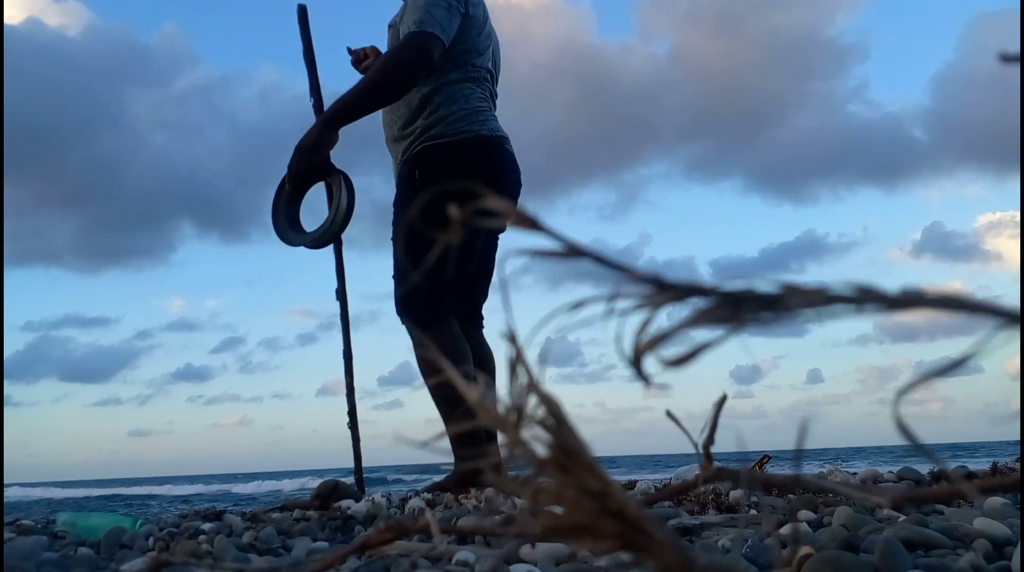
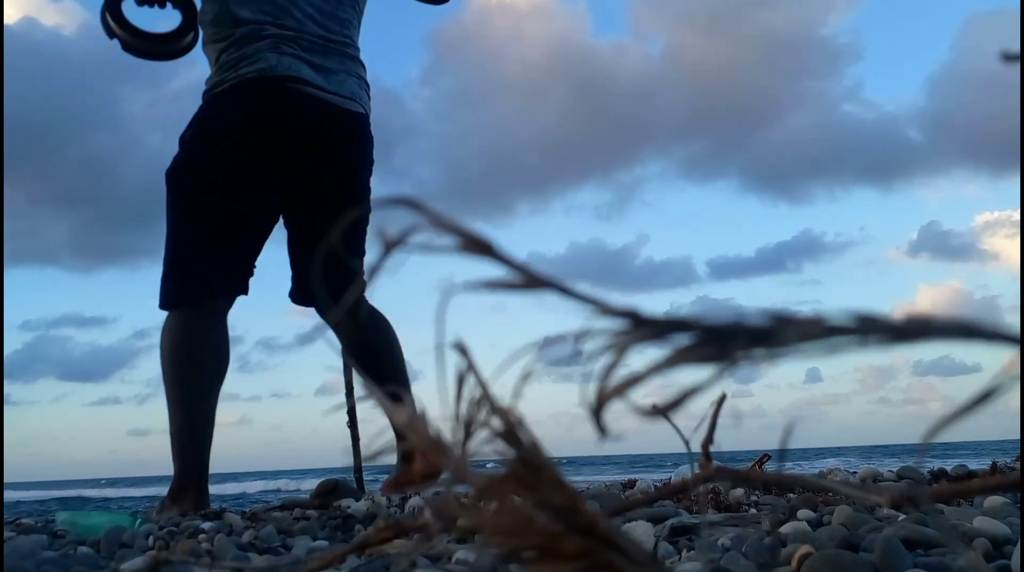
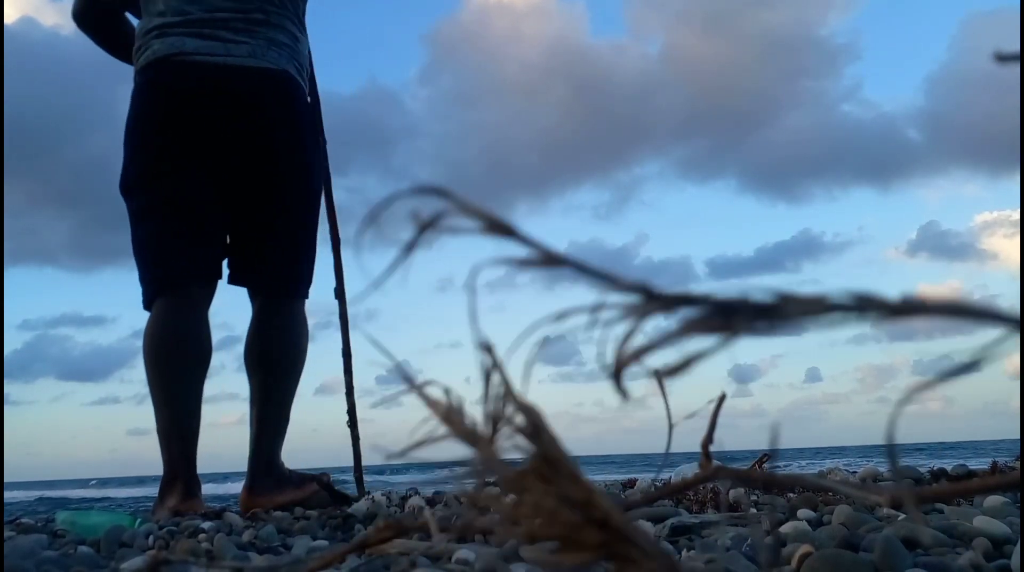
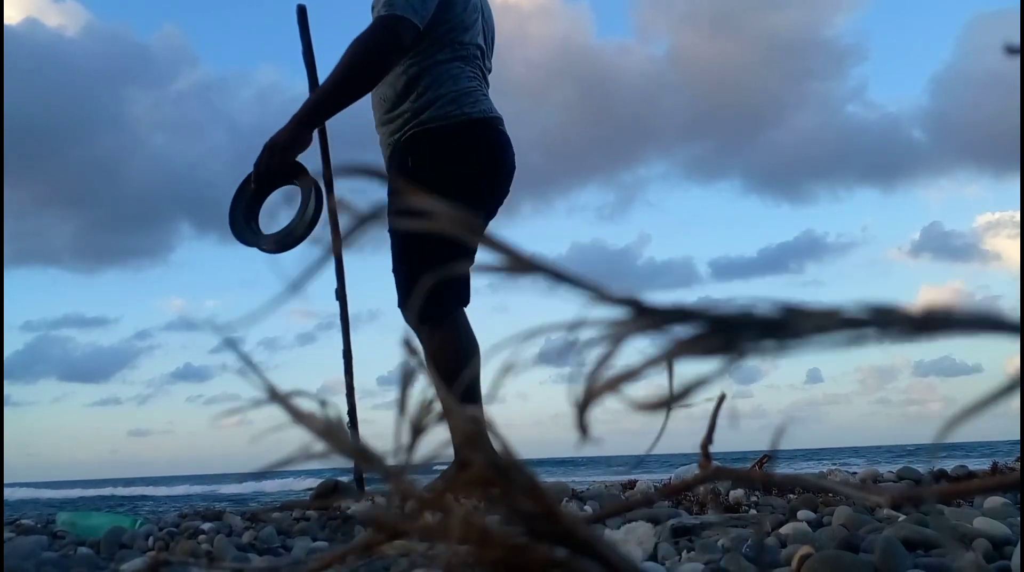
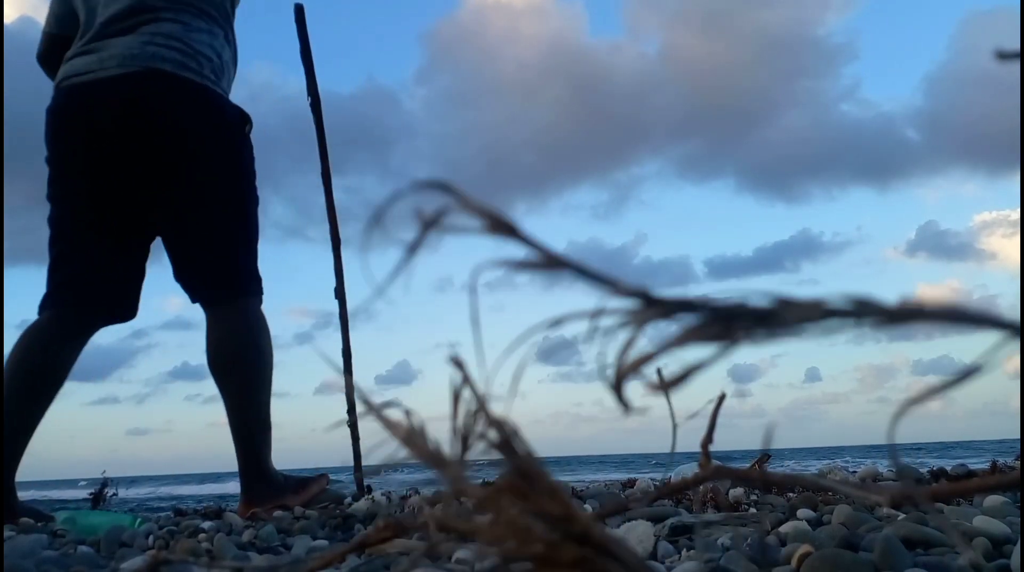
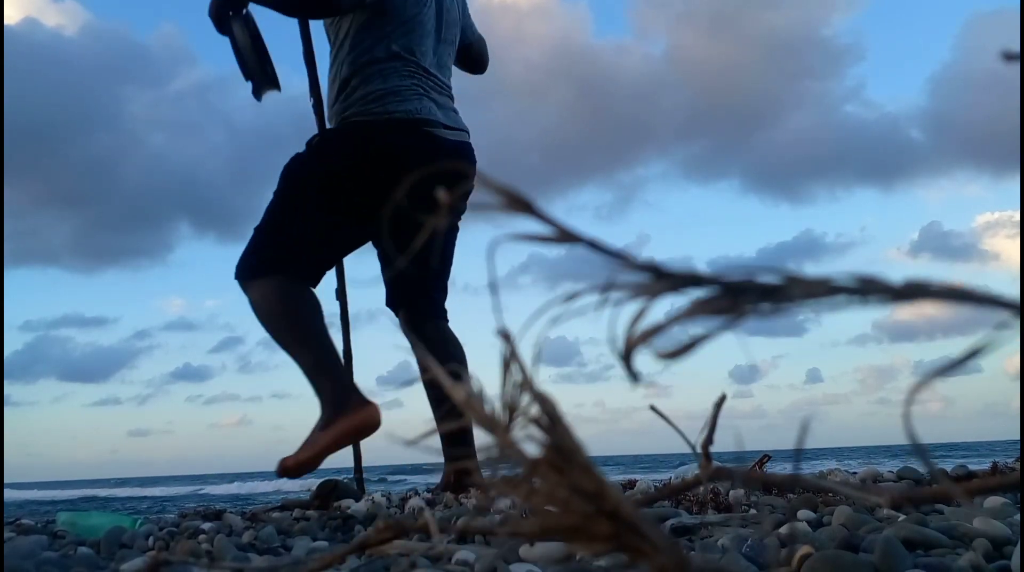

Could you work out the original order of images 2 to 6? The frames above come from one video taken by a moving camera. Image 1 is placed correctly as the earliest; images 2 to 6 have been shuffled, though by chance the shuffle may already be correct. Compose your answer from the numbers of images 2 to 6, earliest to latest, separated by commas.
4, 6, 2, 3, 5
